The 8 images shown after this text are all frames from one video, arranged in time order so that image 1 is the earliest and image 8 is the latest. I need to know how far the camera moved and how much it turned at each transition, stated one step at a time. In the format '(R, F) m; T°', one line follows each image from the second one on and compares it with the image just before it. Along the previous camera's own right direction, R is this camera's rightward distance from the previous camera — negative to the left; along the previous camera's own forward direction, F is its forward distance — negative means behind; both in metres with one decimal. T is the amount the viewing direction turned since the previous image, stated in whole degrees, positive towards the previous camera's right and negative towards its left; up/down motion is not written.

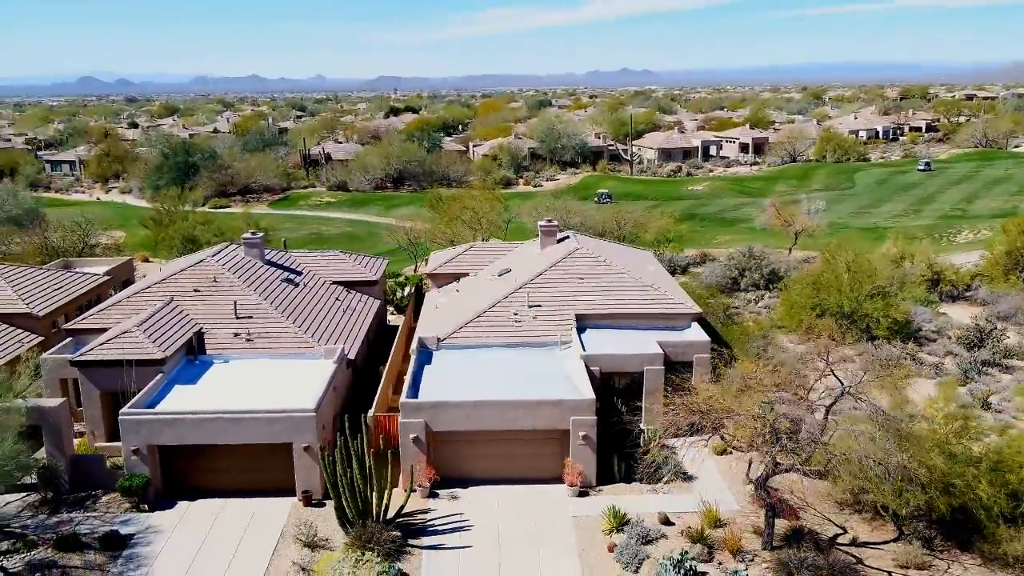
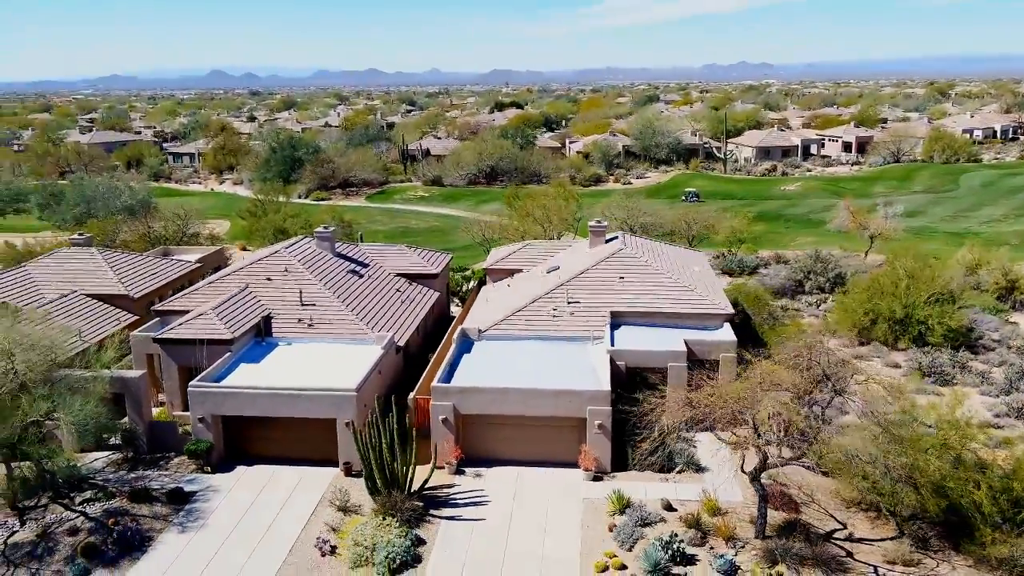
(+1.7, -1.4) m; -7°
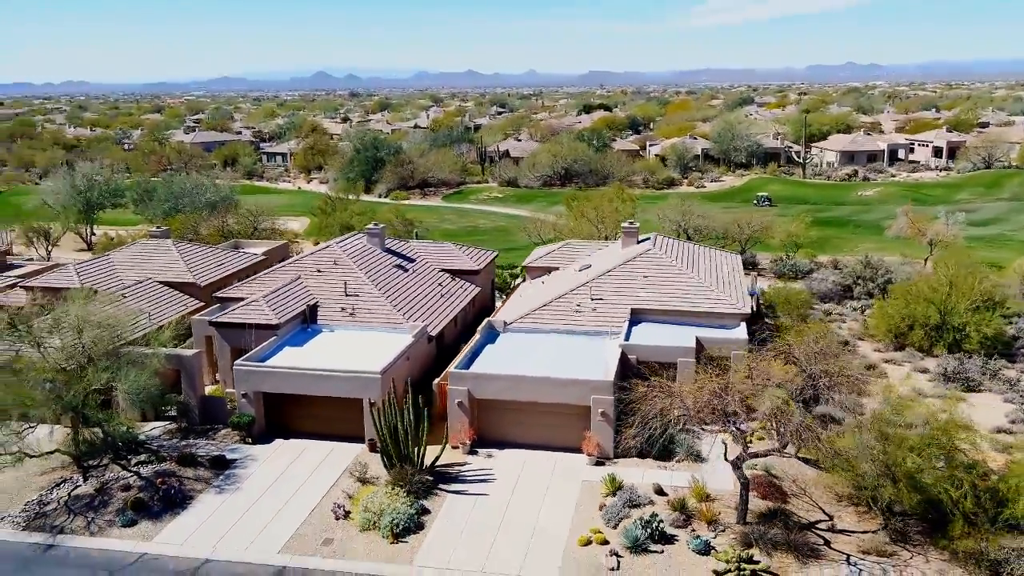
(+1.8, -1.3) m; -6°
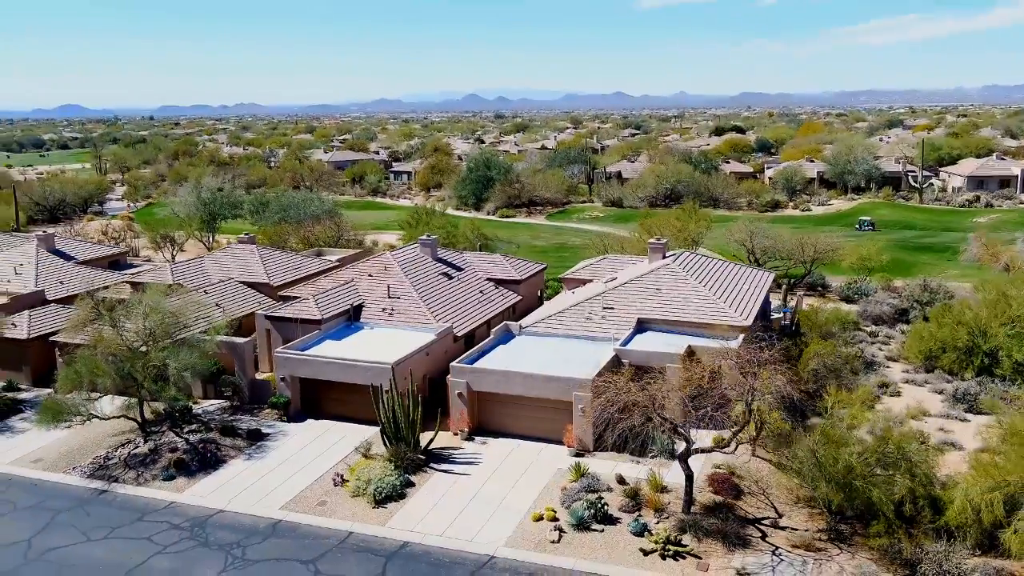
(+3.7, -2.0) m; -9°
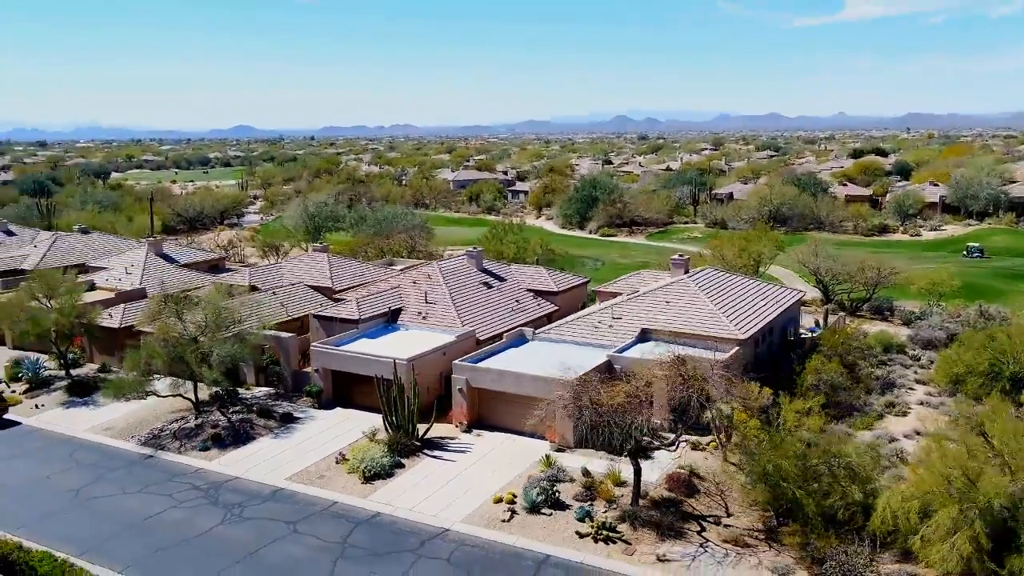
(+4.1, -1.8) m; -9°
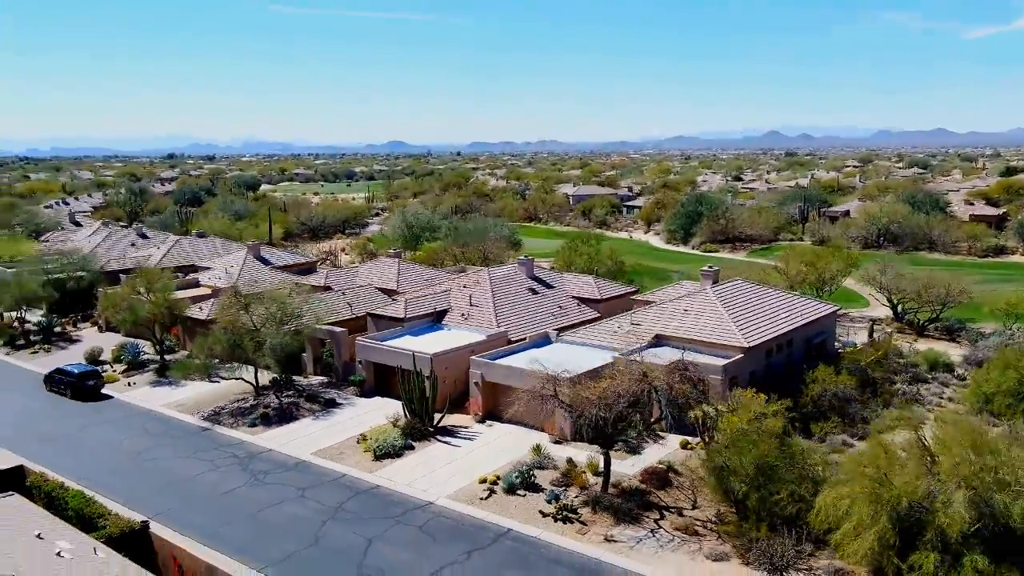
(+3.9, -1.8) m; -9°
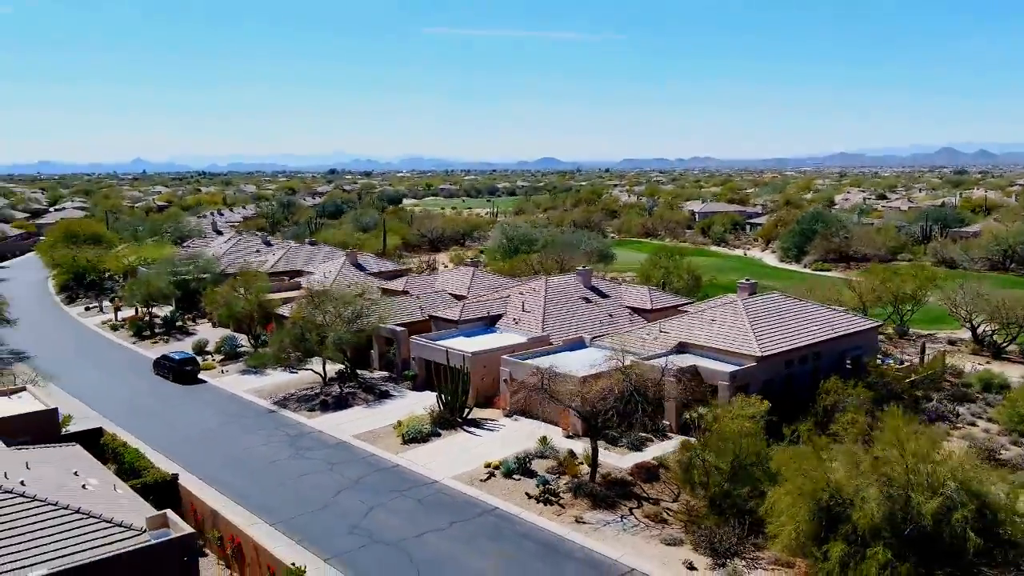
(+4.0, -2.0) m; -10°
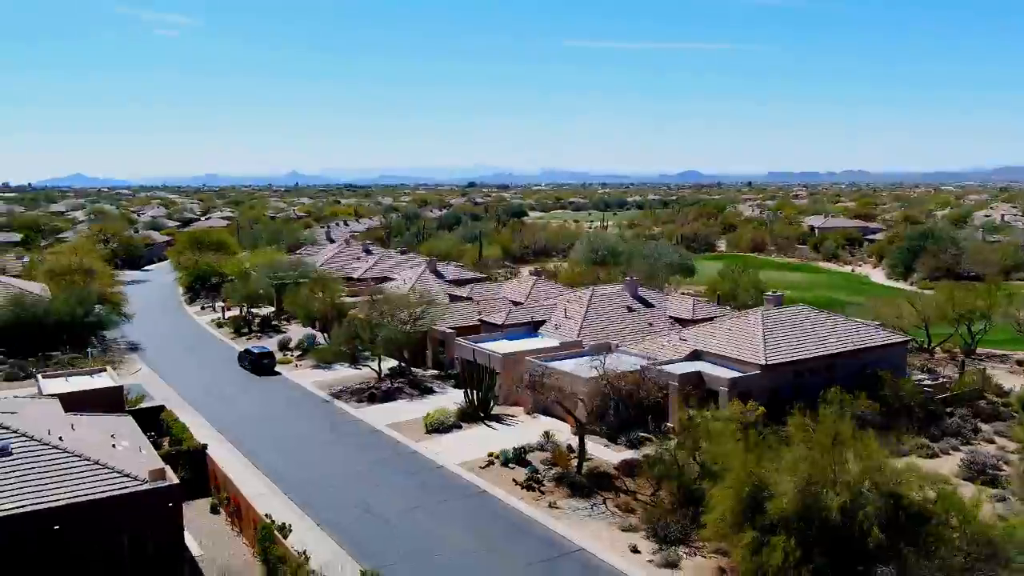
(+4.1, -2.0) m; -9°
